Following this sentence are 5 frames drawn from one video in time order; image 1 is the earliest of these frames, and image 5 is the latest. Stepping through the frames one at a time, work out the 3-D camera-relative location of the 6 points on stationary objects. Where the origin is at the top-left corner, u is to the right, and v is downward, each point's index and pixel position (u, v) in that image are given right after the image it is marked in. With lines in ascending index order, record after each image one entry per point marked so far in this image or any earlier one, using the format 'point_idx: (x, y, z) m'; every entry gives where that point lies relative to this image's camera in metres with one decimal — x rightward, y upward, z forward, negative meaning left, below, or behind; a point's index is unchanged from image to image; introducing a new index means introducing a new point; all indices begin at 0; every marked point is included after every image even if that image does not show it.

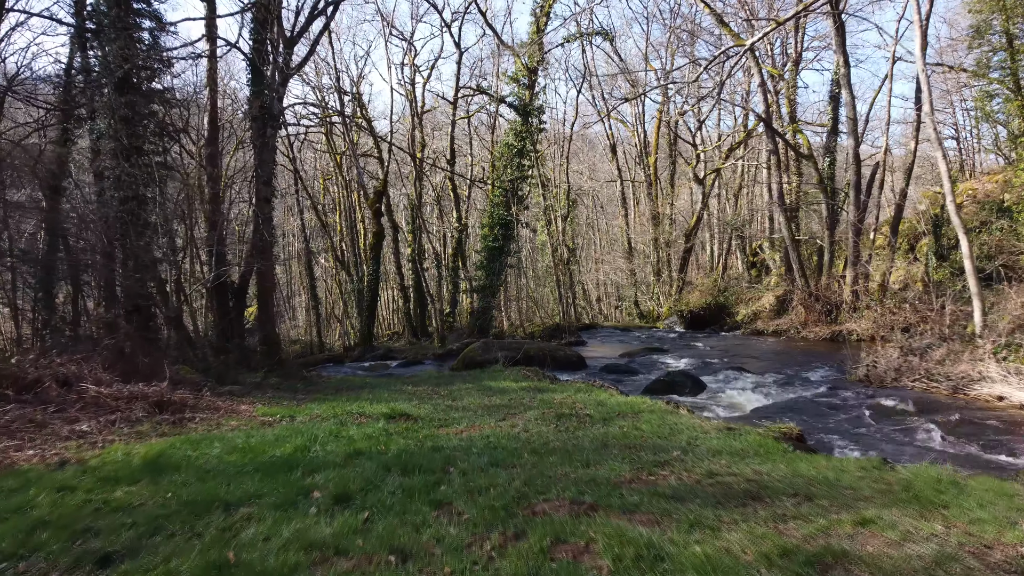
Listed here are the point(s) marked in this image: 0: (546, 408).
0: (+0.2, -0.8, +6.7) m
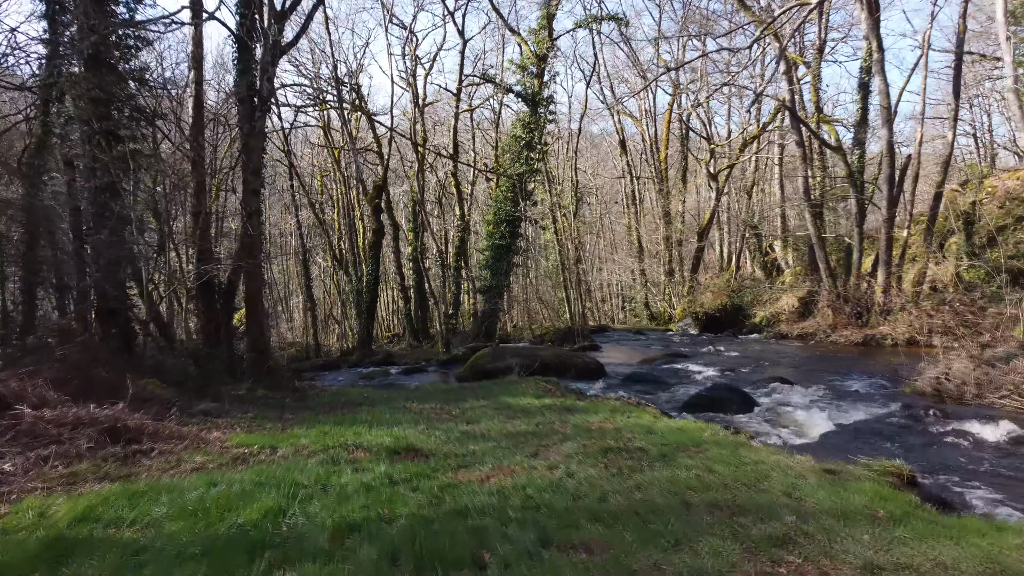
0: (+0.4, -0.9, +5.5) m
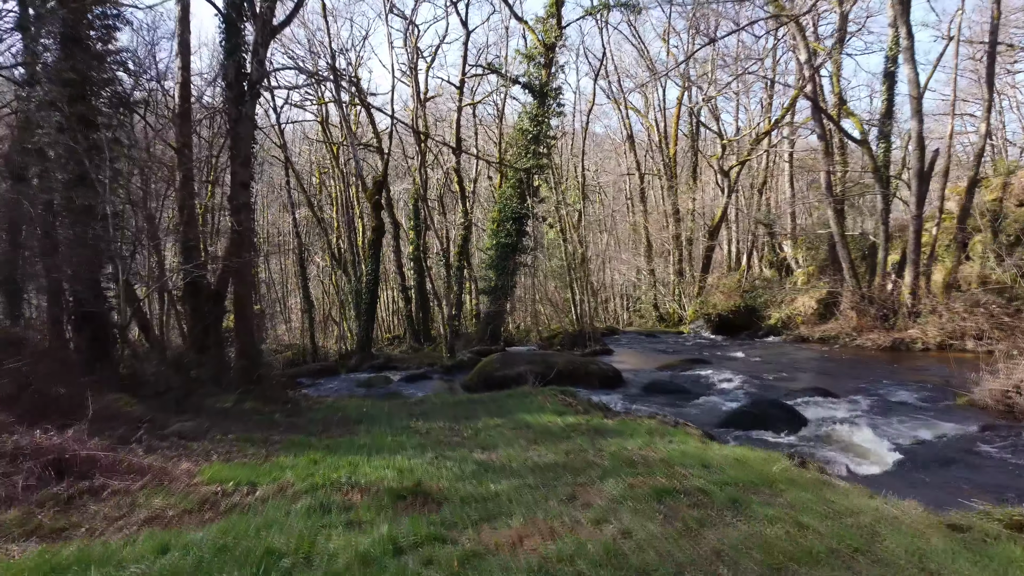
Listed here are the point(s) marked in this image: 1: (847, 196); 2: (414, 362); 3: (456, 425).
0: (+0.5, -0.9, +4.5) m
1: (+6.4, +1.8, +18.3) m
2: (-1.9, -1.4, +18.1) m
3: (-0.4, -0.9, +6.7) m
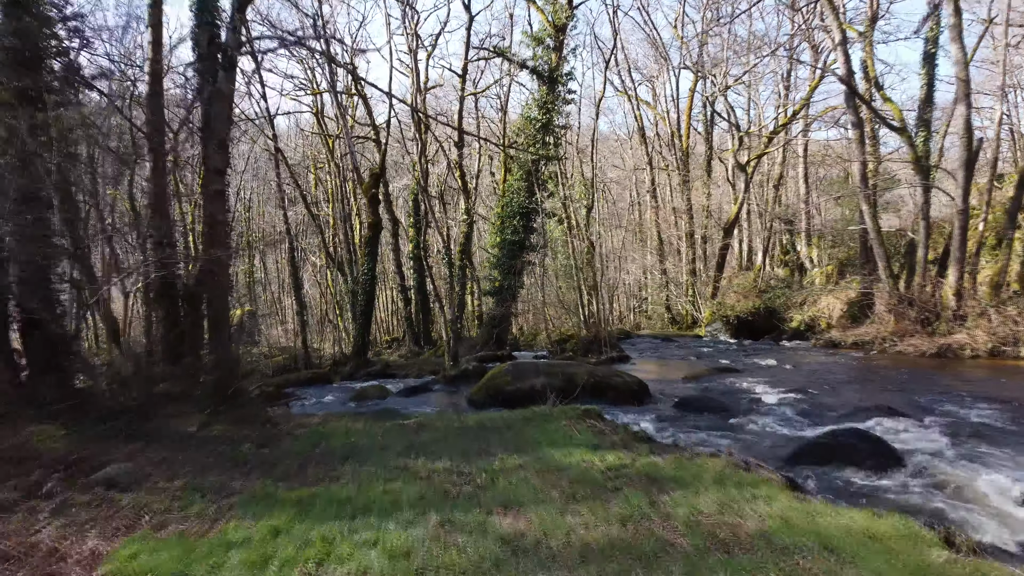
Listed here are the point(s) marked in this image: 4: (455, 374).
0: (+0.7, -0.9, +3.1) m
1: (+6.5, +1.7, +16.9) m
2: (-1.7, -1.4, +16.6) m
3: (-0.2, -1.0, +5.3) m
4: (-0.8, -1.2, +13.3) m
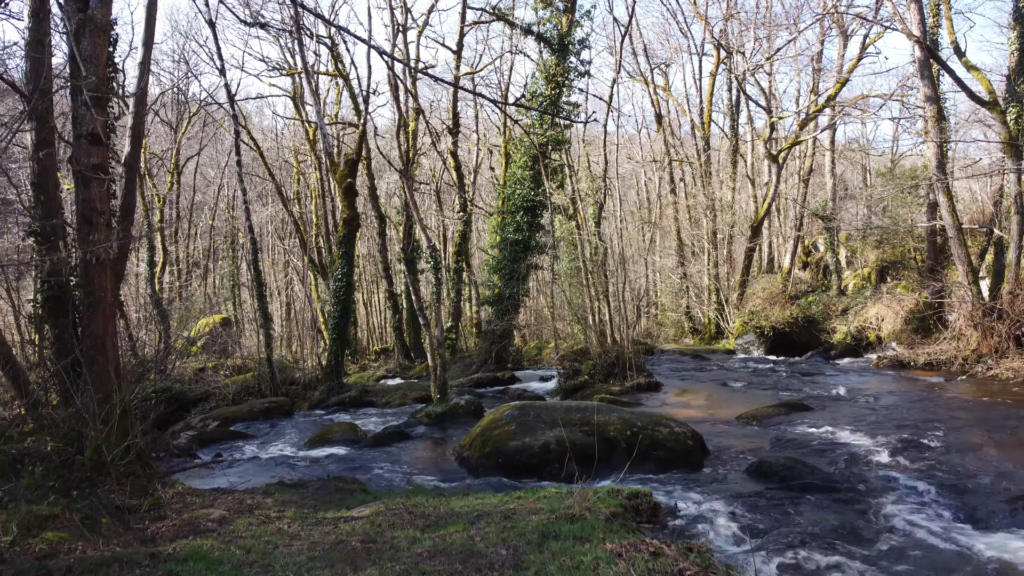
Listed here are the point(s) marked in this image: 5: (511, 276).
0: (+0.7, -1.0, +0.2) m
1: (+6.5, +1.6, +13.9) m
2: (-1.7, -1.5, +13.7) m
3: (-0.2, -1.1, +2.3) m
4: (-0.7, -1.3, +10.3) m
5: (0.0, +0.2, +17.1) m
